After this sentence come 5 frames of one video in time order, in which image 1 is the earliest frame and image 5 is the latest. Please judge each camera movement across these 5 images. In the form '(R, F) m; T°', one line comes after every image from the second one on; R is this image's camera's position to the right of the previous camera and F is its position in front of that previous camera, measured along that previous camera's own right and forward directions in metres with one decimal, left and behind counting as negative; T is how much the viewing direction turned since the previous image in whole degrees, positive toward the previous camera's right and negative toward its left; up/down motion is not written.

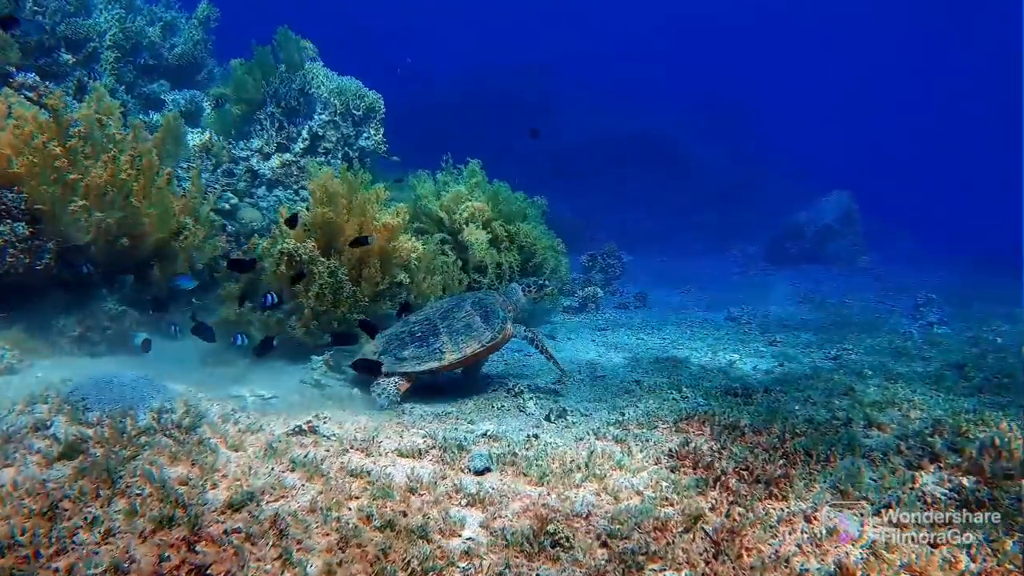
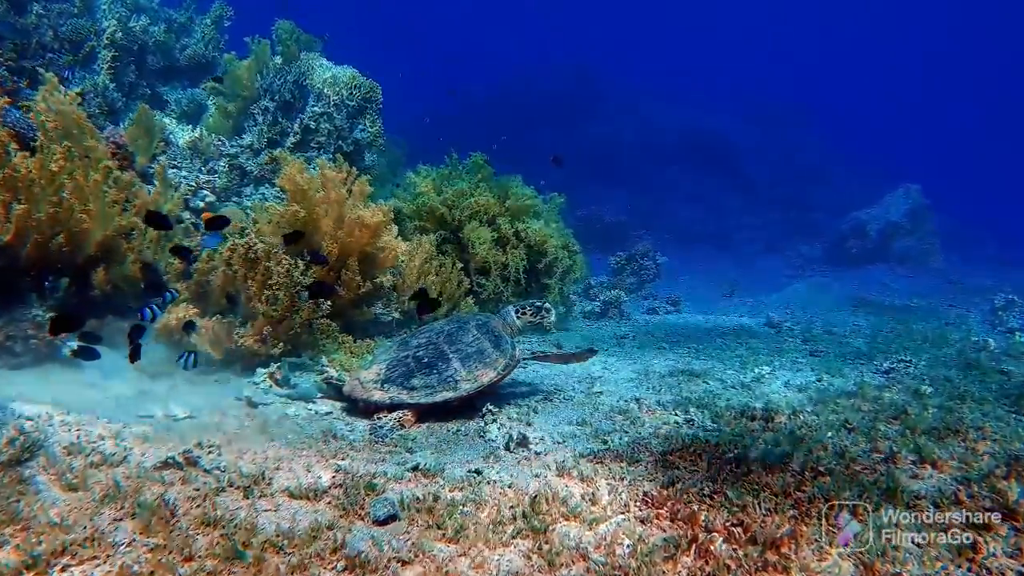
(+0.8, +1.1) m; -5°
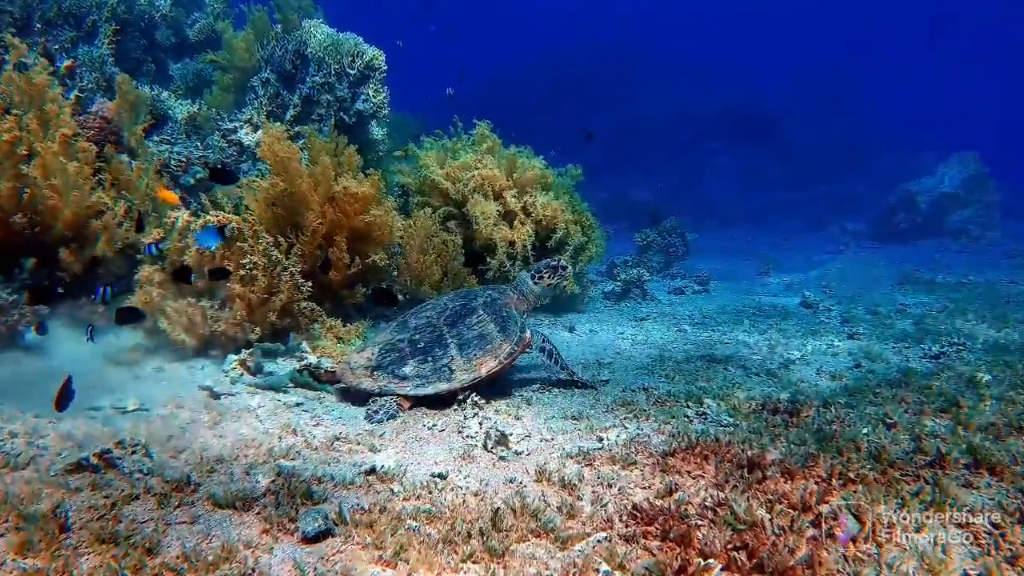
(+0.4, +0.6) m; -3°
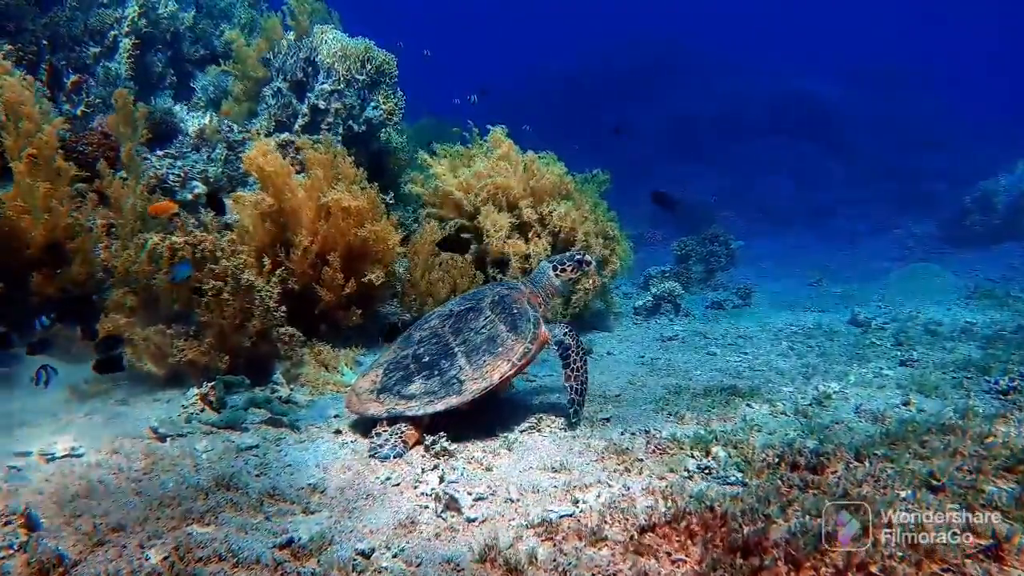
(+0.5, +0.7) m; -5°
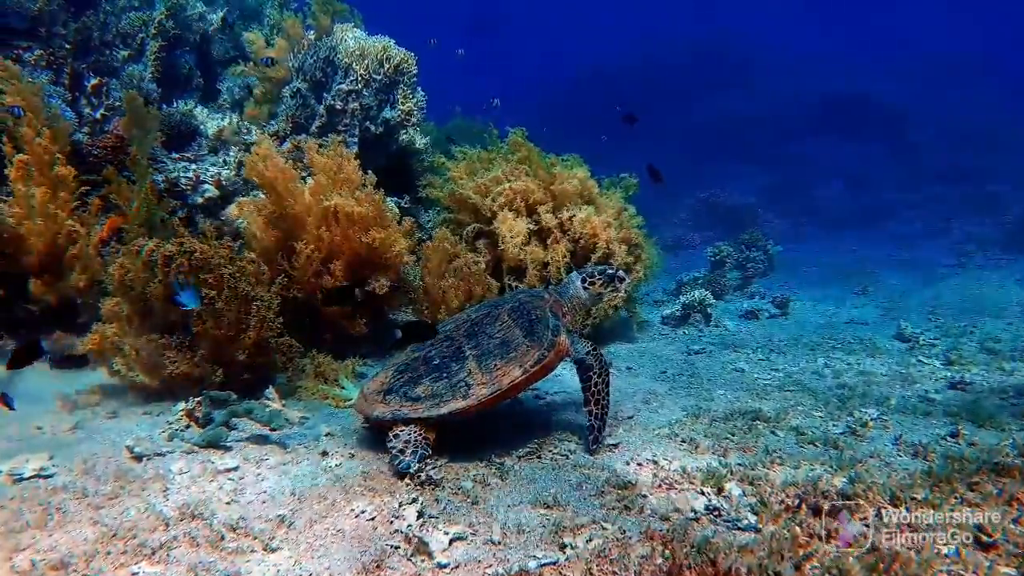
(+0.3, +0.4) m; -4°
